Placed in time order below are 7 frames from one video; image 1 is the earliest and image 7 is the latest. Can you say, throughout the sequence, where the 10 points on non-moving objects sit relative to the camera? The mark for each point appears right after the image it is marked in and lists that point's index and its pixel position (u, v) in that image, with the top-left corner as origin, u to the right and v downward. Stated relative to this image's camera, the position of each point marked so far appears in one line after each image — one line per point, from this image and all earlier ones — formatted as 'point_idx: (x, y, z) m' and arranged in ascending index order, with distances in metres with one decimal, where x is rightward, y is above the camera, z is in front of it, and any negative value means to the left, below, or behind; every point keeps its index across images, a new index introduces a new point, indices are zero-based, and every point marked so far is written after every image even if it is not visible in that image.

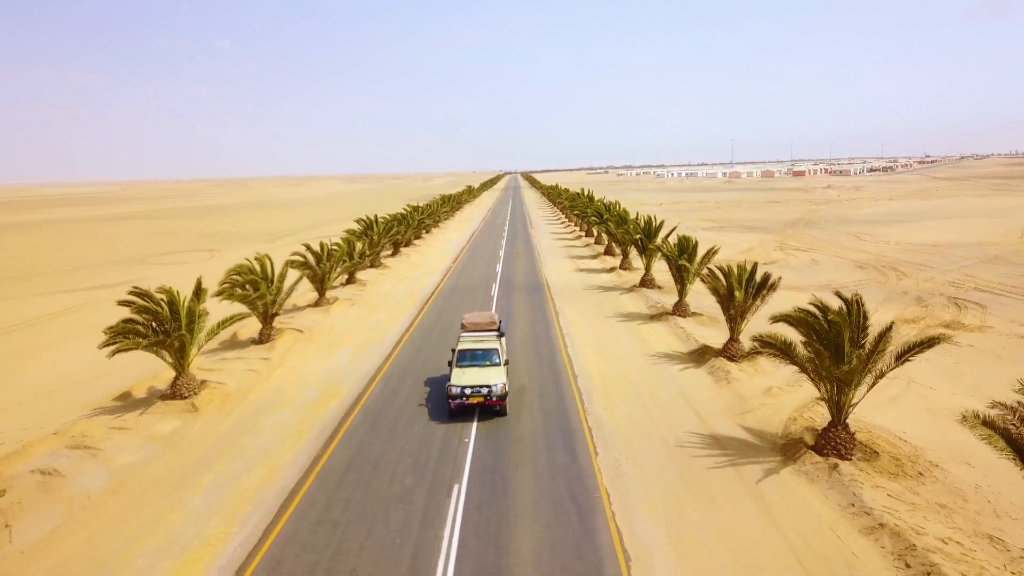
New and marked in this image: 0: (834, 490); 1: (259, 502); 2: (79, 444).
0: (+3.1, -1.9, +10.1) m
1: (-2.6, -2.1, +10.9) m
2: (-5.2, -1.9, +12.9) m
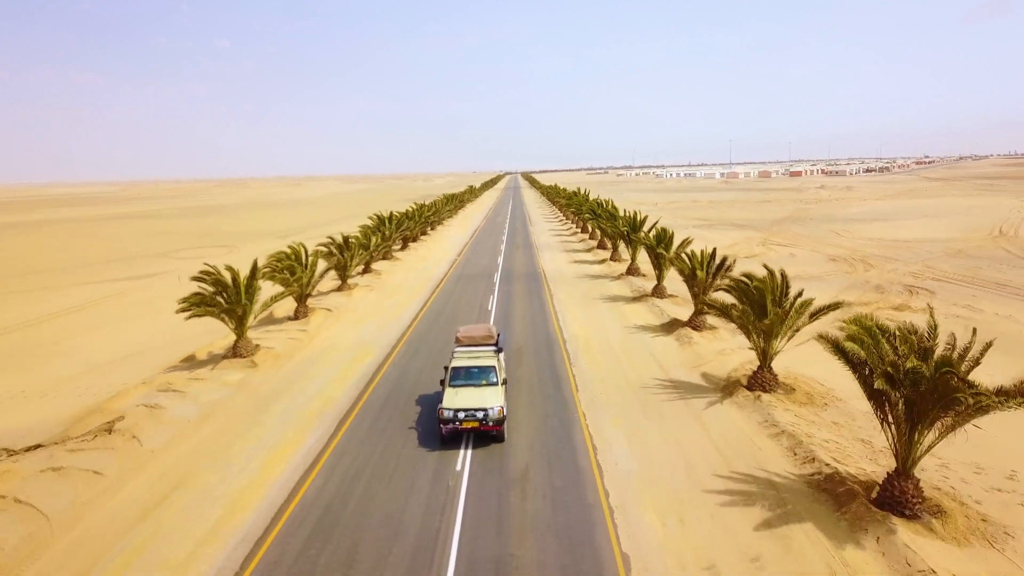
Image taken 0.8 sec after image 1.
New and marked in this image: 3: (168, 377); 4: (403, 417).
0: (+3.1, -1.6, +13.4) m
1: (-2.6, -1.8, +14.2) m
2: (-5.2, -1.5, +16.2) m
3: (-5.6, -1.4, +17.2) m
4: (-1.5, -1.8, +14.2) m
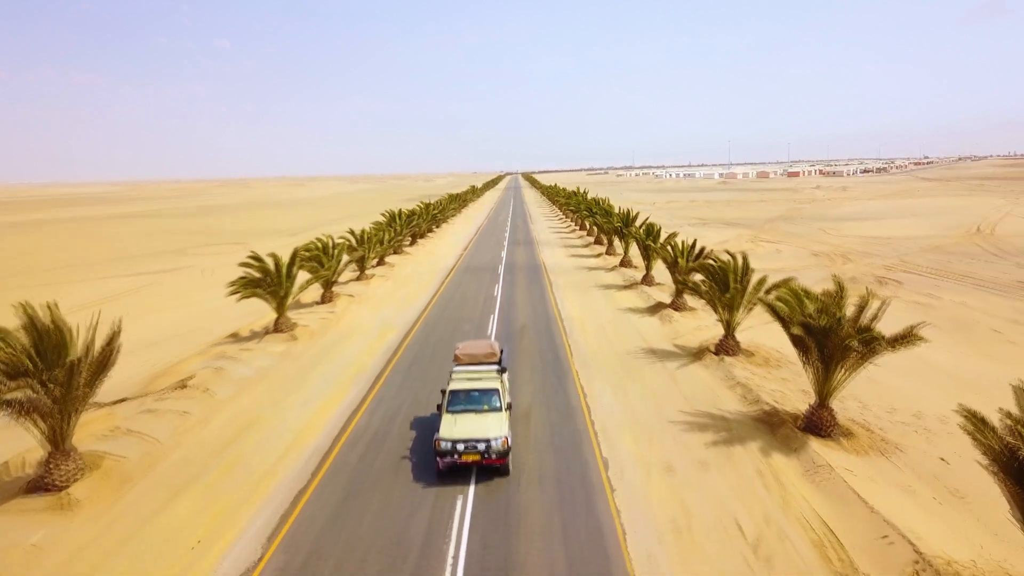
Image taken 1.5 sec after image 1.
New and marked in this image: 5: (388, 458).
0: (+3.1, -1.3, +16.2) m
1: (-2.5, -1.5, +17.0) m
2: (-5.1, -1.2, +19.0) m
3: (-5.5, -1.1, +20.0) m
4: (-1.4, -1.5, +17.0) m
5: (-1.4, -1.9, +12.2) m
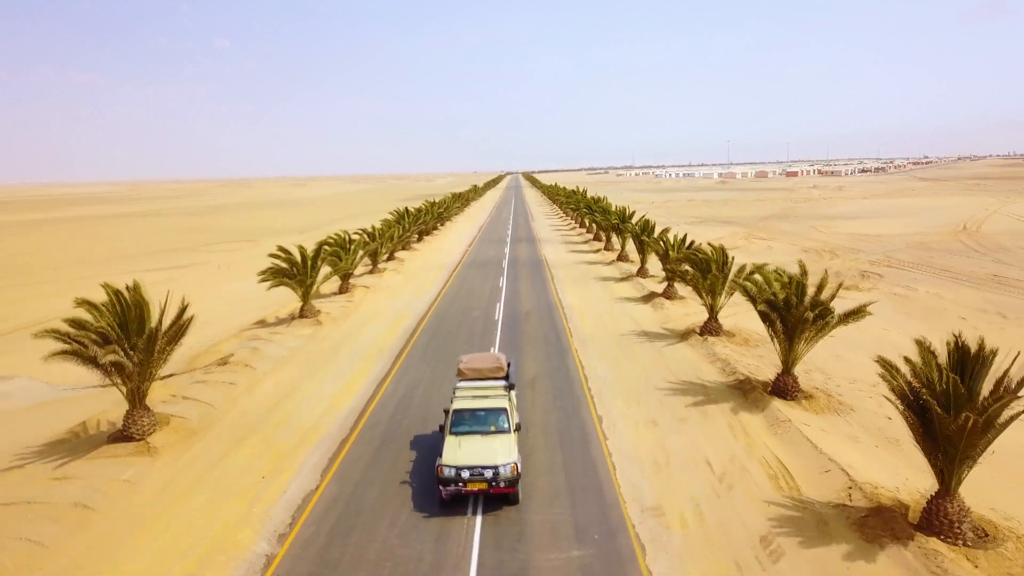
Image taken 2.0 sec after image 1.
0: (+3.3, -1.0, +18.2) m
1: (-2.4, -1.3, +19.0) m
2: (-5.0, -1.0, +21.0) m
3: (-5.4, -0.9, +22.0) m
4: (-1.3, -1.2, +19.1) m
5: (-1.3, -1.7, +14.2) m
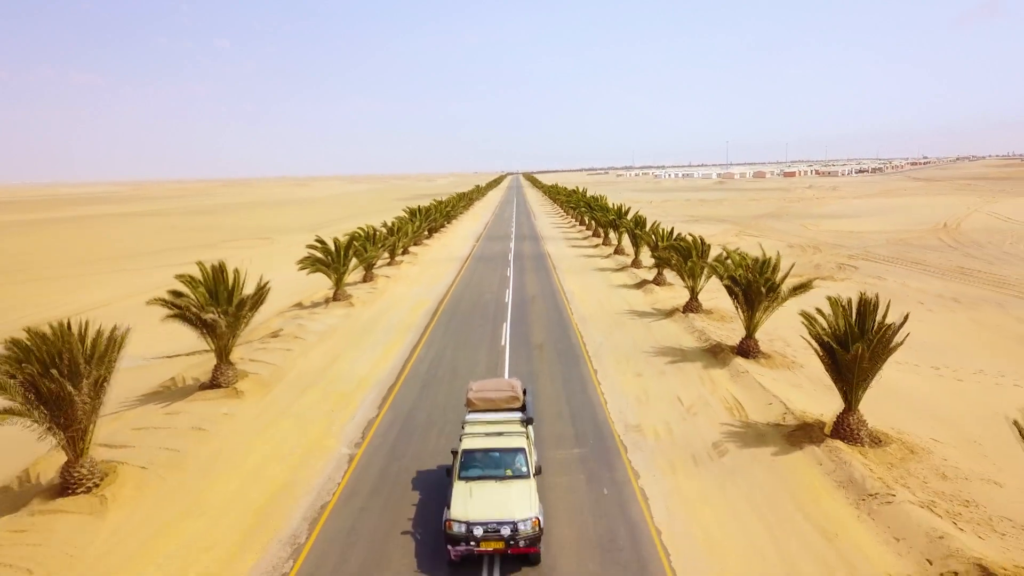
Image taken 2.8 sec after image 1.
0: (+3.4, -0.7, +21.4) m
1: (-2.2, -0.9, +22.2) m
2: (-4.8, -0.7, +24.2) m
3: (-5.2, -0.6, +25.2) m
4: (-1.1, -0.9, +22.2) m
5: (-1.1, -1.4, +17.4) m
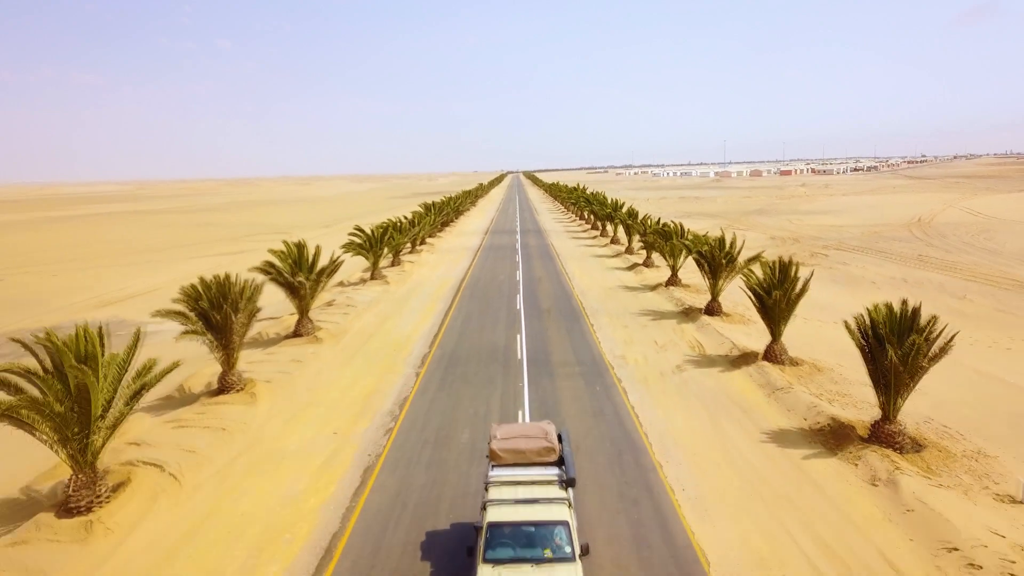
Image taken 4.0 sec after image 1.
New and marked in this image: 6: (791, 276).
0: (+3.8, -0.1, +26.1) m
1: (-1.9, -0.4, +26.9) m
2: (-4.5, -0.1, +28.9) m
3: (-4.9, 0.0, +29.9) m
4: (-0.8, -0.3, +26.9) m
5: (-0.8, -0.8, +22.1) m
6: (+4.3, +0.2, +16.6) m
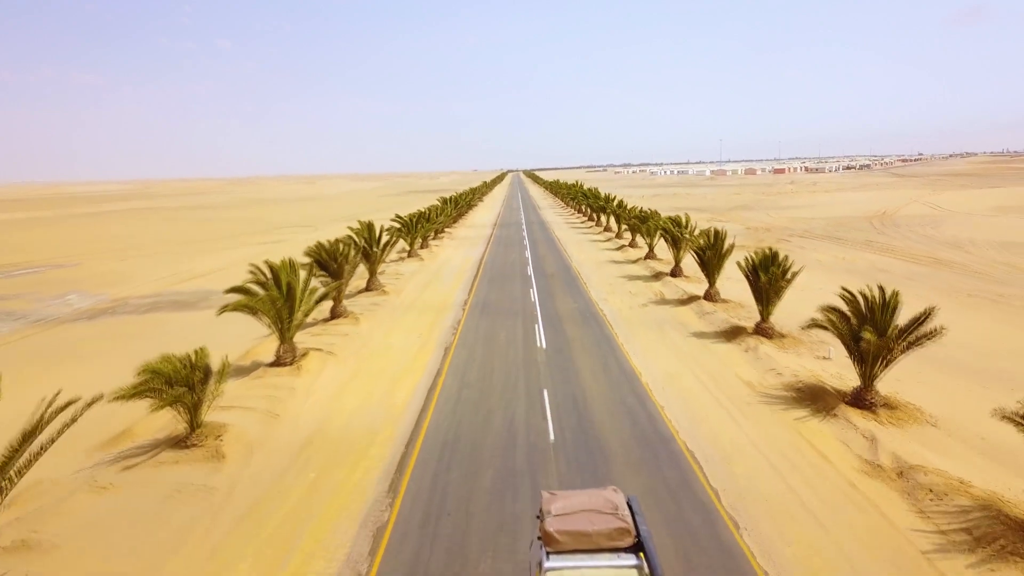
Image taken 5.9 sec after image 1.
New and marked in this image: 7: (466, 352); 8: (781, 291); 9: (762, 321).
0: (+4.1, +0.7, +33.5) m
1: (-1.5, +0.5, +34.3) m
2: (-4.2, +0.7, +36.3) m
3: (-4.5, +0.8, +37.3) m
4: (-0.4, +0.5, +34.4) m
5: (-0.4, 0.0, +29.5) m
6: (+4.7, +1.0, +24.0) m
7: (-0.8, -1.1, +18.6) m
8: (+4.7, -0.1, +18.8) m
9: (+4.5, -0.6, +19.2) m
